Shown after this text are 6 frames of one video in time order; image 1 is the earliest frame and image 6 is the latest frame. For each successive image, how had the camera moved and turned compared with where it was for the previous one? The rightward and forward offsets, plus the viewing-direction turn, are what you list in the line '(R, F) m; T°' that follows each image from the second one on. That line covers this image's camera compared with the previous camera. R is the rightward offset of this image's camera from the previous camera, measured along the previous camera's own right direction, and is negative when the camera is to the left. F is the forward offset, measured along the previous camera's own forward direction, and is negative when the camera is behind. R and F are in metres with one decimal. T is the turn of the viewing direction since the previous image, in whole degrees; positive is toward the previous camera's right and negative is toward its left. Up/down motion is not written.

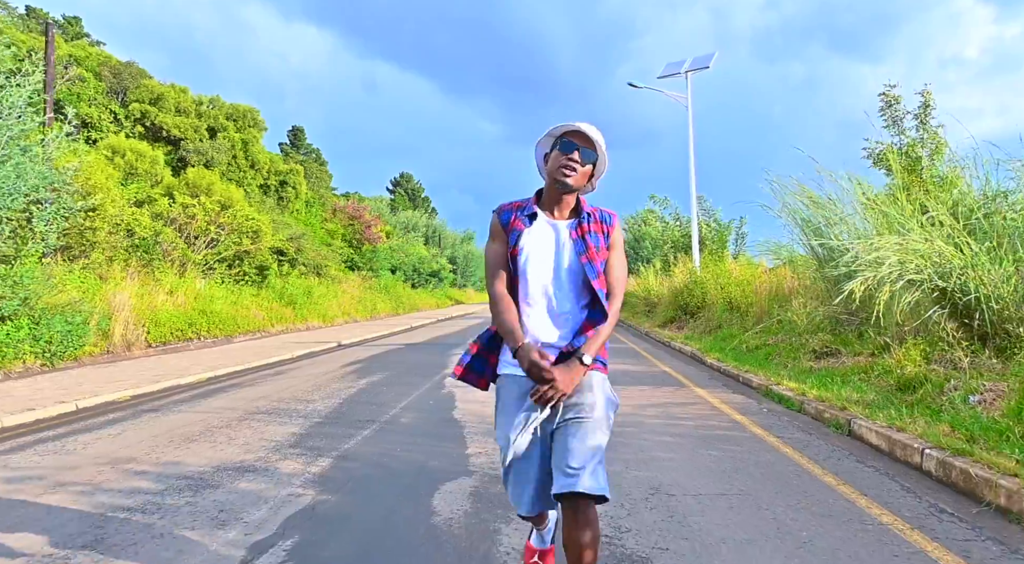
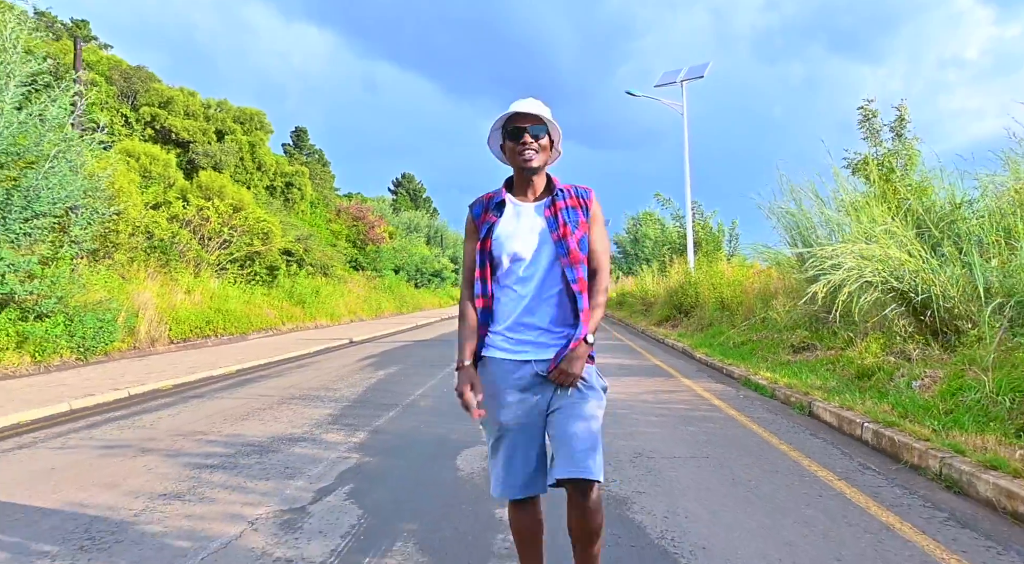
(-0.1, -0.9) m; 0°
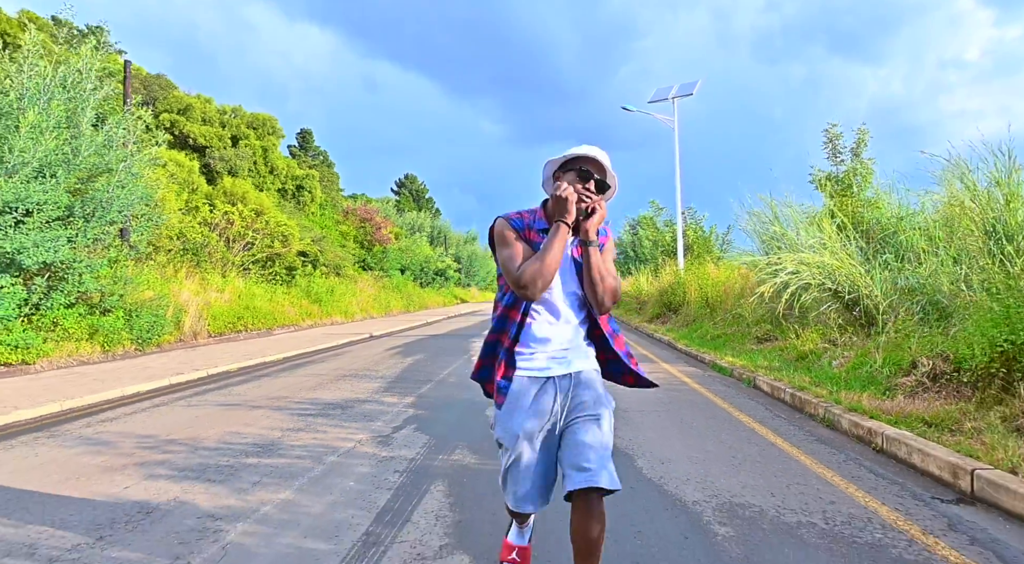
(-0.1, -1.9) m; 0°
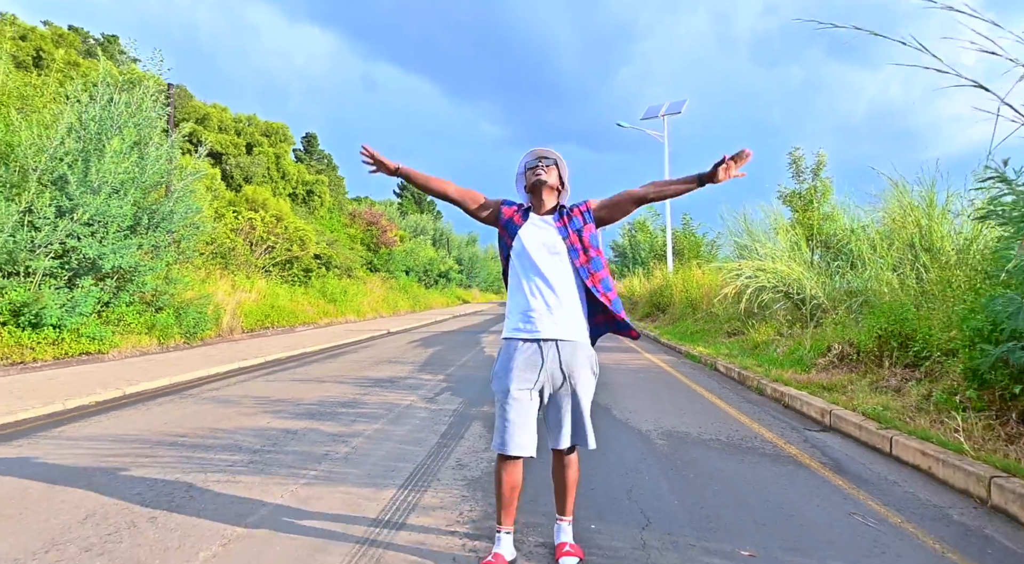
(-0.2, -2.0) m; 0°
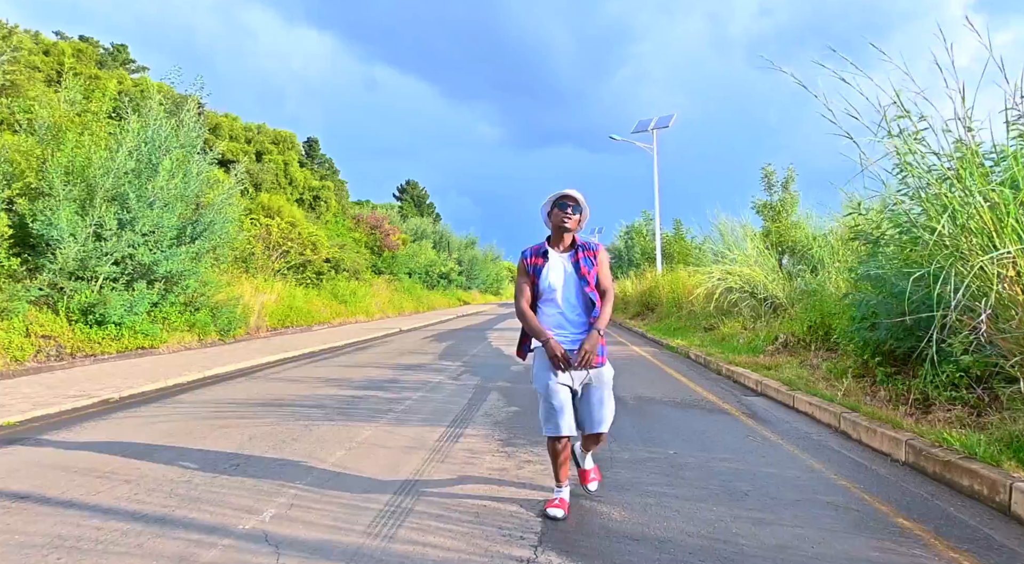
(-0.1, -1.9) m; 0°
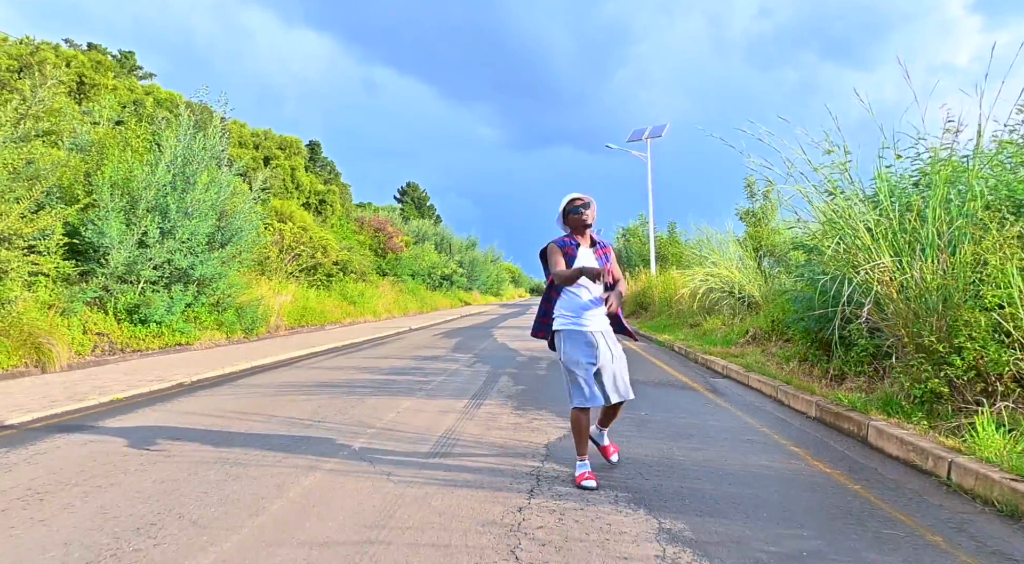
(-0.1, -1.6) m; 0°
